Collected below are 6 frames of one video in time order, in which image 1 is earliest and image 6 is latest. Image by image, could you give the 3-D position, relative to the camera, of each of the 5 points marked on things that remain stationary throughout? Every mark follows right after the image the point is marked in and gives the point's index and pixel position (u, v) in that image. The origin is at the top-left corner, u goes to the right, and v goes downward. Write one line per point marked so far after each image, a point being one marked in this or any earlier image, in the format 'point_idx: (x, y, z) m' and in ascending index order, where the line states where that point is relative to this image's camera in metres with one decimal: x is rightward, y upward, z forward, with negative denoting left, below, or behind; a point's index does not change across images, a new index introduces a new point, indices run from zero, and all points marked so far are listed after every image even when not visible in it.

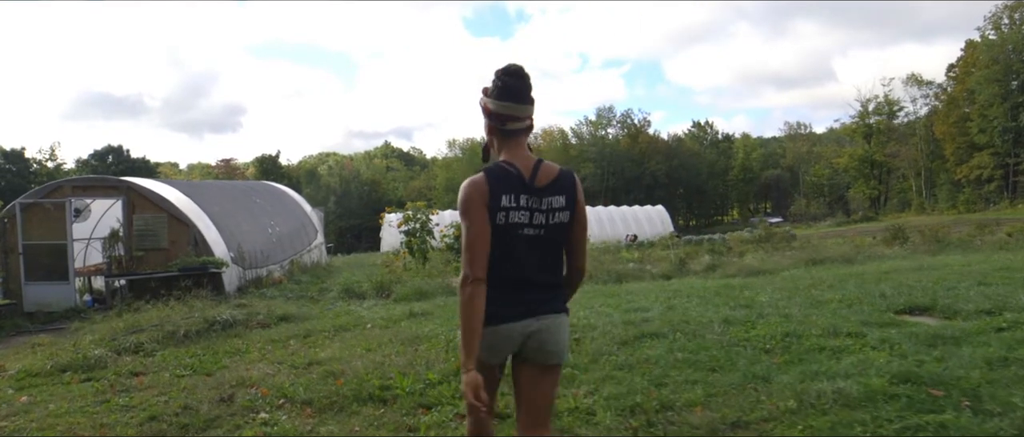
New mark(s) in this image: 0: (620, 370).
0: (+0.8, -1.0, +5.3) m
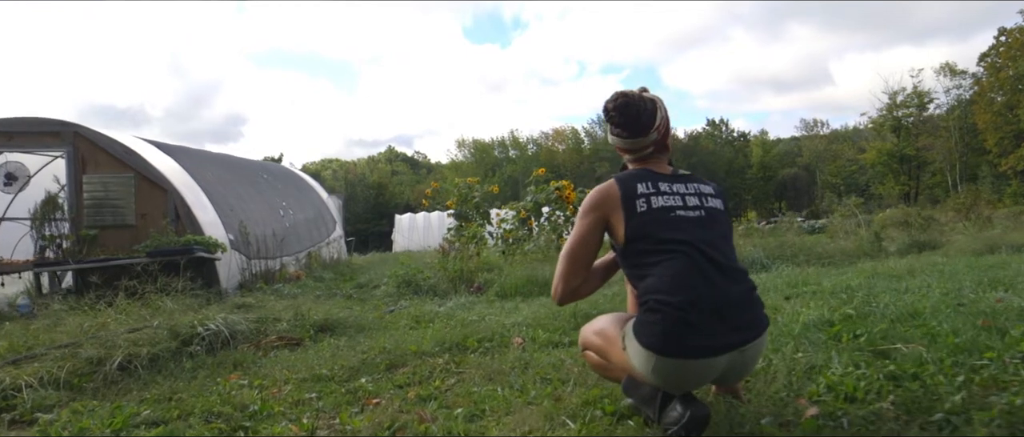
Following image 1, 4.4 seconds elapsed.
0: (+2.4, -0.4, +0.8) m
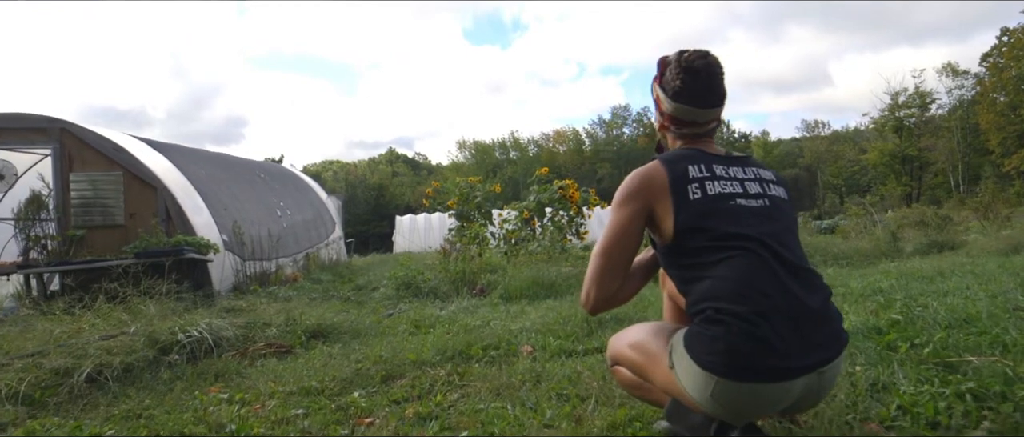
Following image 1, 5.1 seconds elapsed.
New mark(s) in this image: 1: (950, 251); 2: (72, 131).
0: (+2.4, -0.4, +0.5) m
1: (+5.2, -0.4, +9.3) m
2: (-5.1, +1.0, +8.9) m
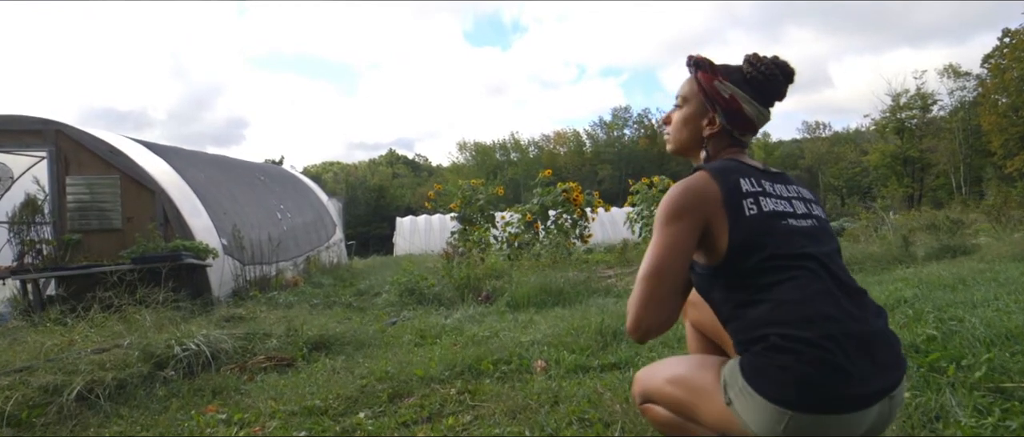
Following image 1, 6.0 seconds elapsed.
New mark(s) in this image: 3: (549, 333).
0: (+2.5, -0.4, +0.3) m
1: (+5.3, -0.4, +9.1) m
2: (-5.0, +1.0, +8.7) m
3: (+0.2, -0.7, +4.5) m
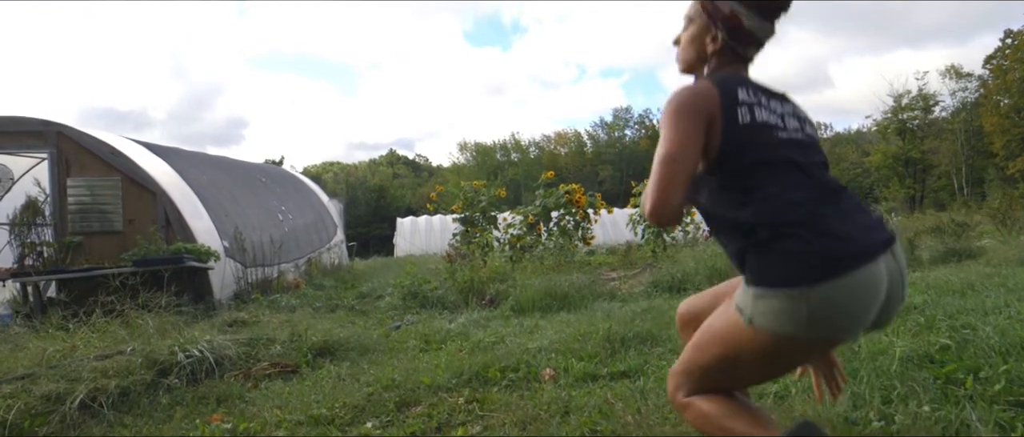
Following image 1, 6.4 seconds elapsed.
0: (+2.5, -0.5, +0.3) m
1: (+5.3, -0.5, +9.0) m
2: (-5.0, +0.9, +8.7) m
3: (+0.3, -0.7, +4.5) m
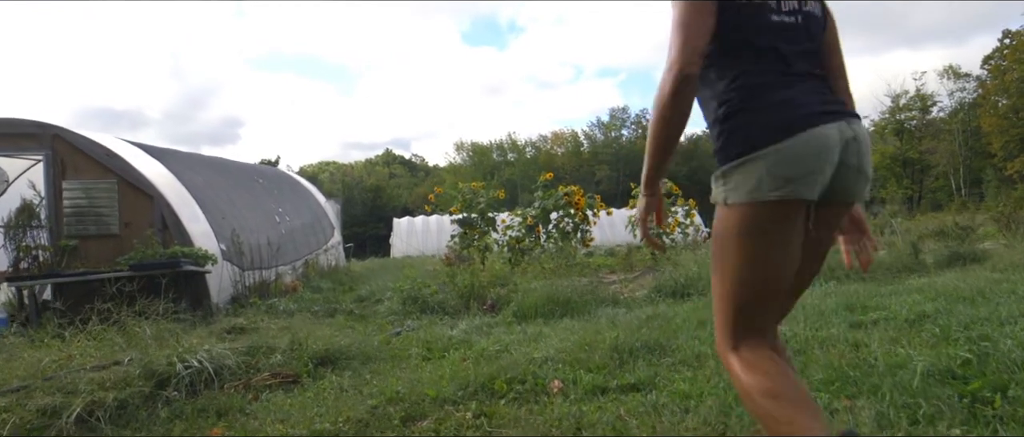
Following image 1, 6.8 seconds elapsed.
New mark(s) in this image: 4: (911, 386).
0: (+2.5, -0.5, +0.2) m
1: (+5.3, -0.5, +9.0) m
2: (-5.0, +0.9, +8.6) m
3: (+0.3, -0.7, +4.4) m
4: (+1.3, -0.6, +2.6) m
